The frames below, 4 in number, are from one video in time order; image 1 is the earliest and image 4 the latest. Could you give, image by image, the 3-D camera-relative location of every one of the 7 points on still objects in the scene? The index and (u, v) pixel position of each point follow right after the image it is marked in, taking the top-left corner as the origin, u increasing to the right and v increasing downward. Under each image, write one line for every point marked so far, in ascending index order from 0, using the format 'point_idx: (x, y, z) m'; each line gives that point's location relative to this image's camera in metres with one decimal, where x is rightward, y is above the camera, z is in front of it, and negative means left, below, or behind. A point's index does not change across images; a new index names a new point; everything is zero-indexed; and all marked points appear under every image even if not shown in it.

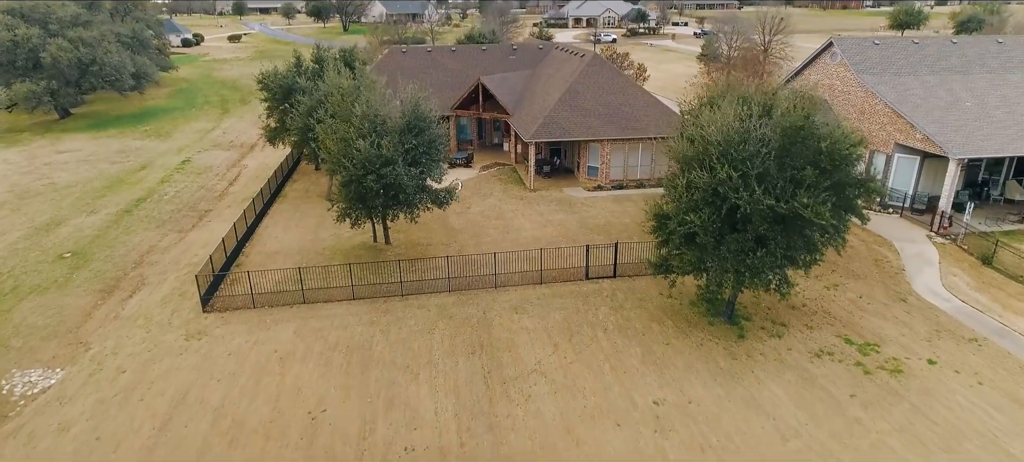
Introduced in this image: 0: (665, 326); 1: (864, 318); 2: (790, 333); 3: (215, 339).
0: (+4.4, -2.7, +18.1) m
1: (+10.4, -2.6, +18.6) m
2: (+7.9, -2.9, +17.8) m
3: (-8.4, -3.1, +17.9) m
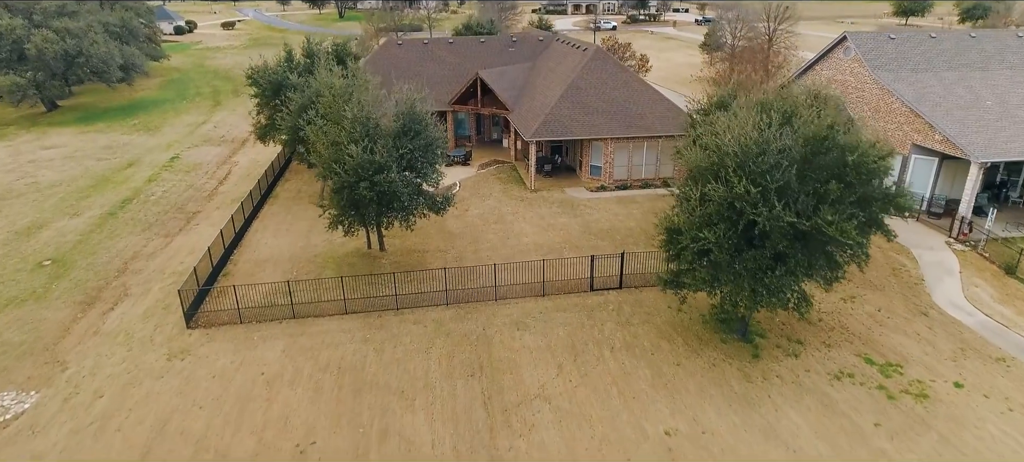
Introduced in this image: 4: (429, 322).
0: (+4.5, -3.1, +17.2) m
1: (+10.4, -2.9, +17.6) m
2: (+7.9, -3.2, +16.9) m
3: (-8.4, -3.5, +16.9) m
4: (-2.4, -2.6, +18.4) m
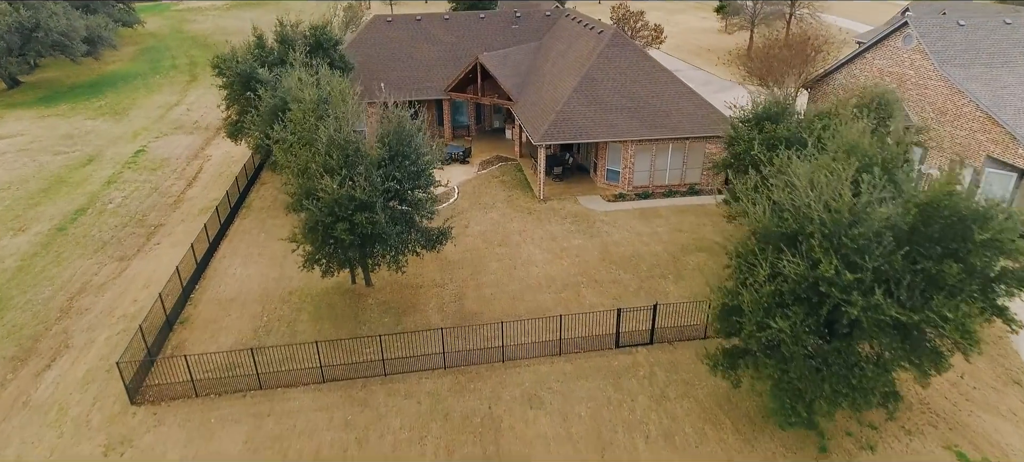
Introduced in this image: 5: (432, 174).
0: (+4.7, -4.5, +14.1) m
1: (+10.7, -4.3, +14.6) m
2: (+8.2, -4.7, +13.8) m
3: (-8.1, -4.9, +13.8) m
4: (-2.2, -4.0, +15.2) m
5: (-2.2, +1.6, +17.4) m
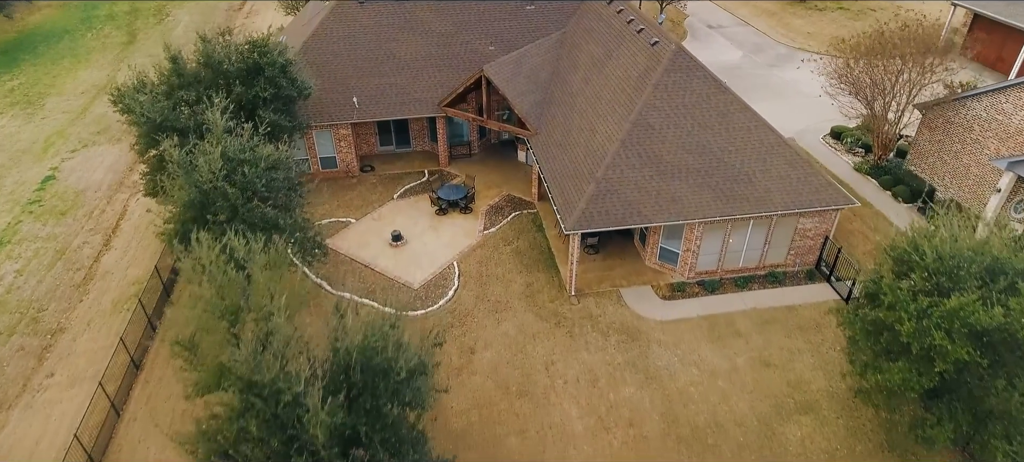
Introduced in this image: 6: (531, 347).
0: (+5.4, -9.3, +8.7) m
1: (+11.3, -9.0, +9.1) m
2: (+8.9, -9.6, +8.4) m
3: (-7.4, -9.8, +8.4) m
4: (-1.5, -8.7, +9.7) m
5: (-1.6, -2.8, +10.9) m
6: (+0.5, -3.1, +17.2) m
